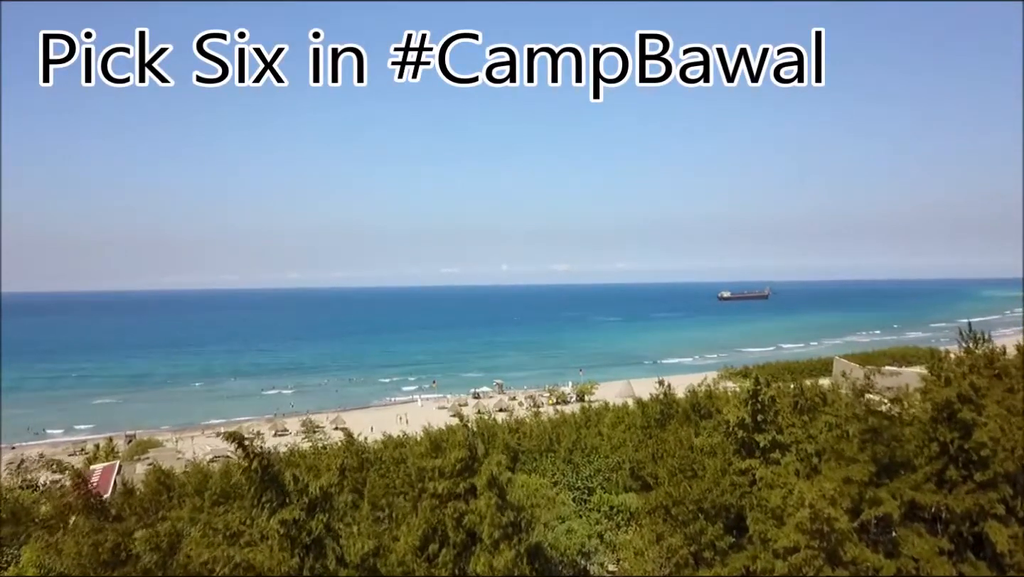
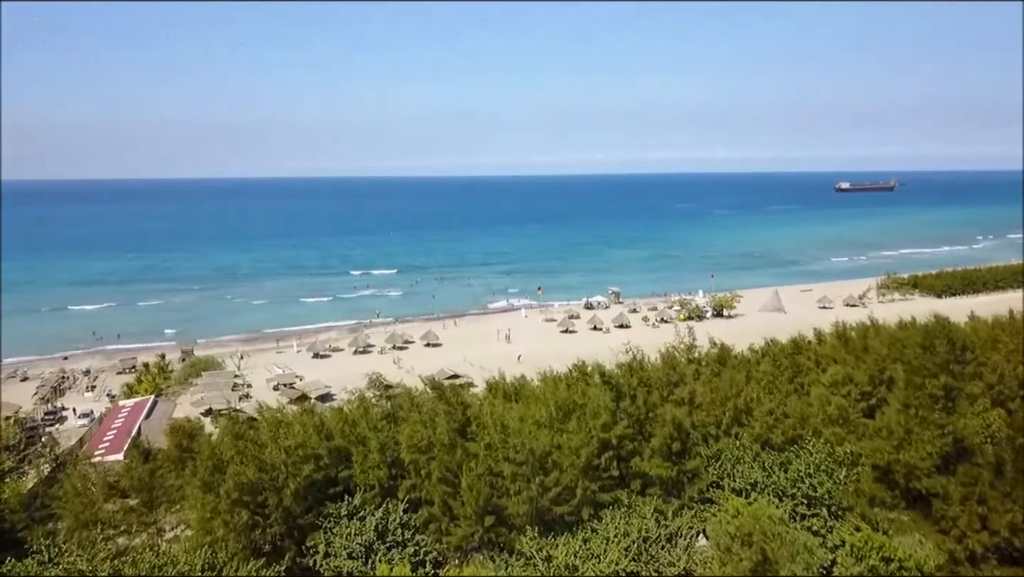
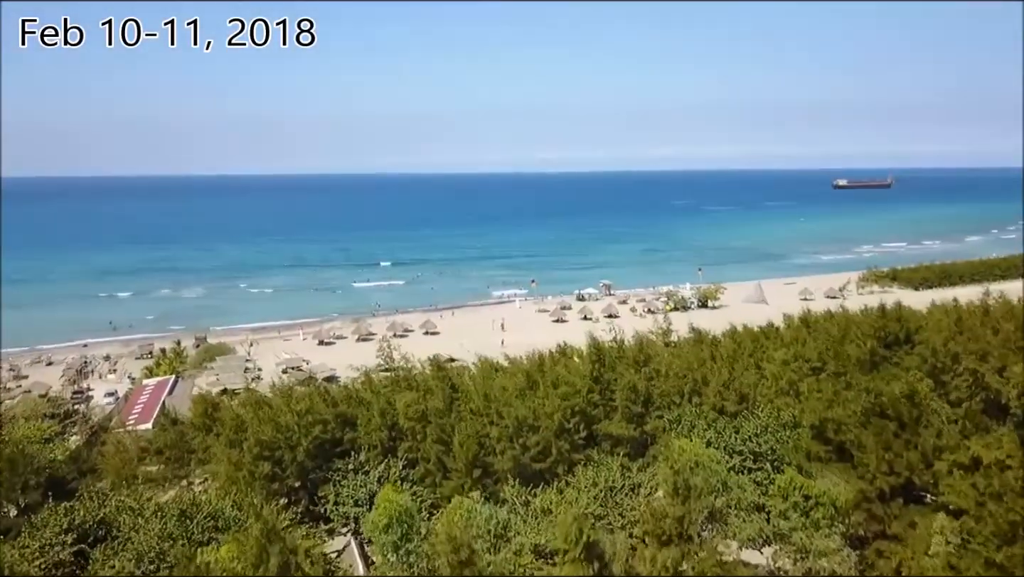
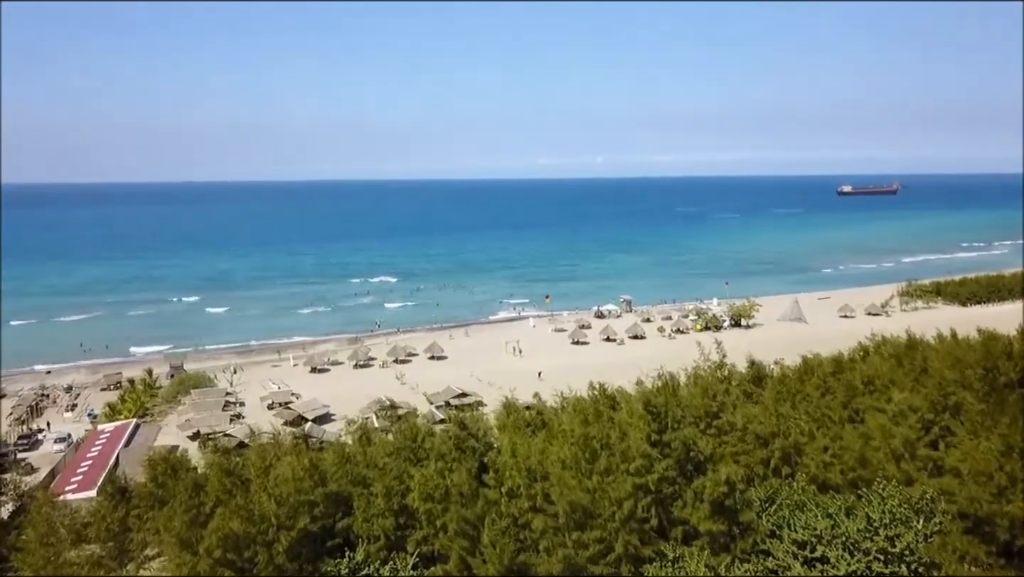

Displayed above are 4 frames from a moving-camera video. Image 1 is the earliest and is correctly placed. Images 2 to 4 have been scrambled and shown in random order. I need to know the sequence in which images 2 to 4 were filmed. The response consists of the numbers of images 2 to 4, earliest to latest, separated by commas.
3, 2, 4
